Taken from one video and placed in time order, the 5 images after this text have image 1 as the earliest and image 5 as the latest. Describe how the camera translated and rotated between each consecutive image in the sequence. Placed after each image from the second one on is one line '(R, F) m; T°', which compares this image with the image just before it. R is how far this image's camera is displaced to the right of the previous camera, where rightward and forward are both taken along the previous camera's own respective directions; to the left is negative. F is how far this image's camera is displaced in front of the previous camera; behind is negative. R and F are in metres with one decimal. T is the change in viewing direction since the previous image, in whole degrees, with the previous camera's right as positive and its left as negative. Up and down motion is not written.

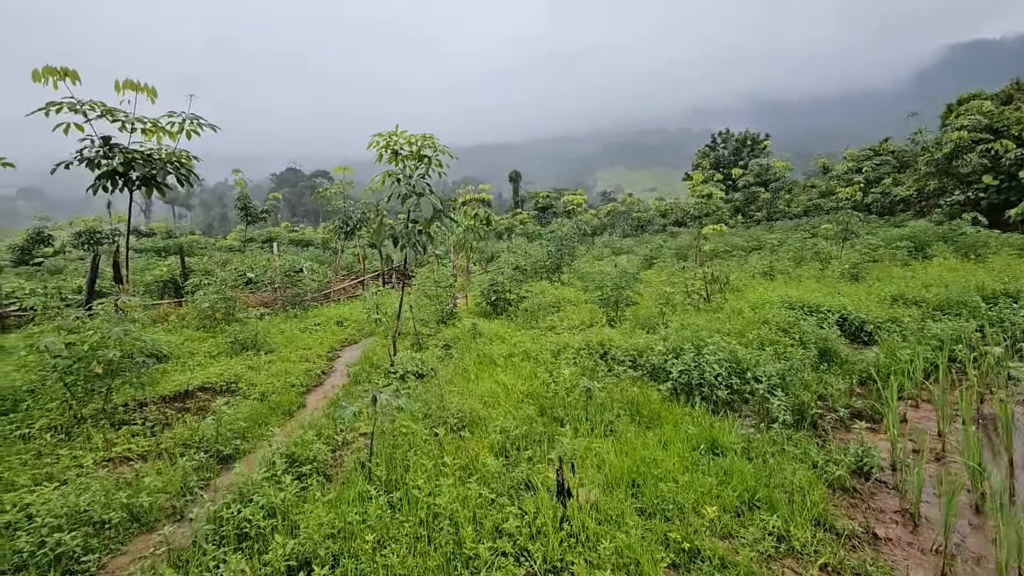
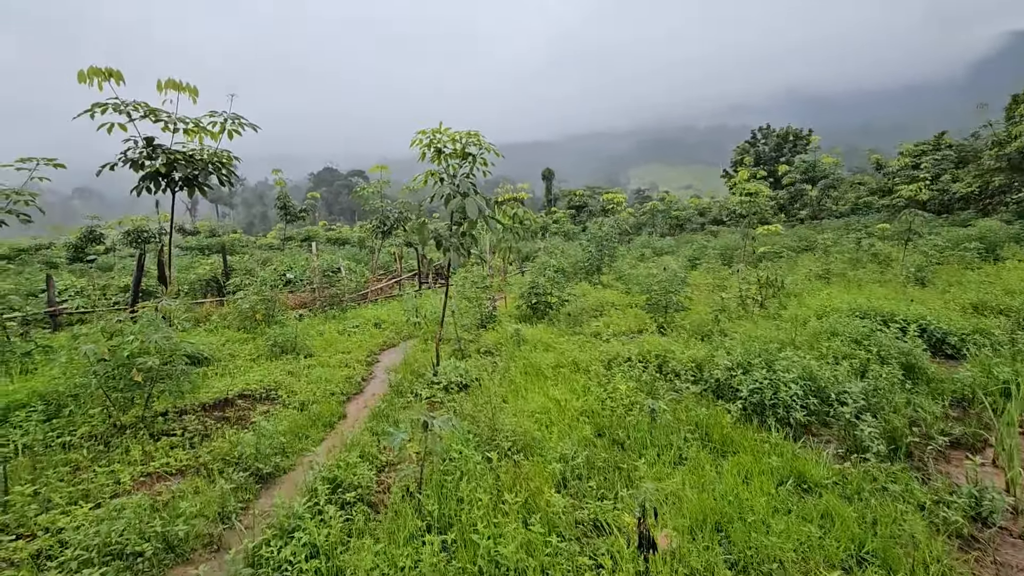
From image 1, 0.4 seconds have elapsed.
(-0.2, +0.3) m; -4°
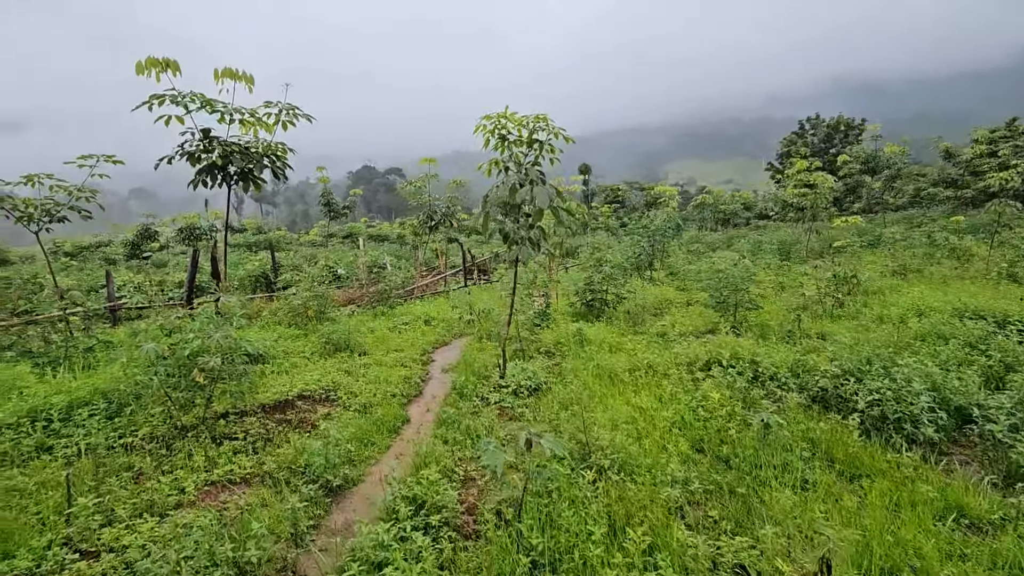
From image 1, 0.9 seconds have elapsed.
(-0.3, +0.4) m; -4°
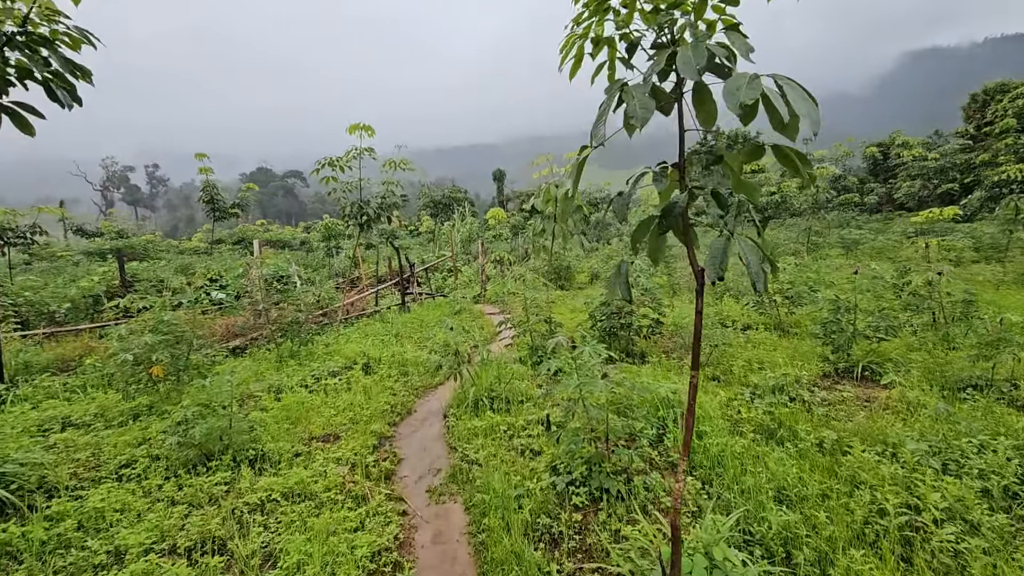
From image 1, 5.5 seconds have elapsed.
(-0.9, +3.0) m; +10°
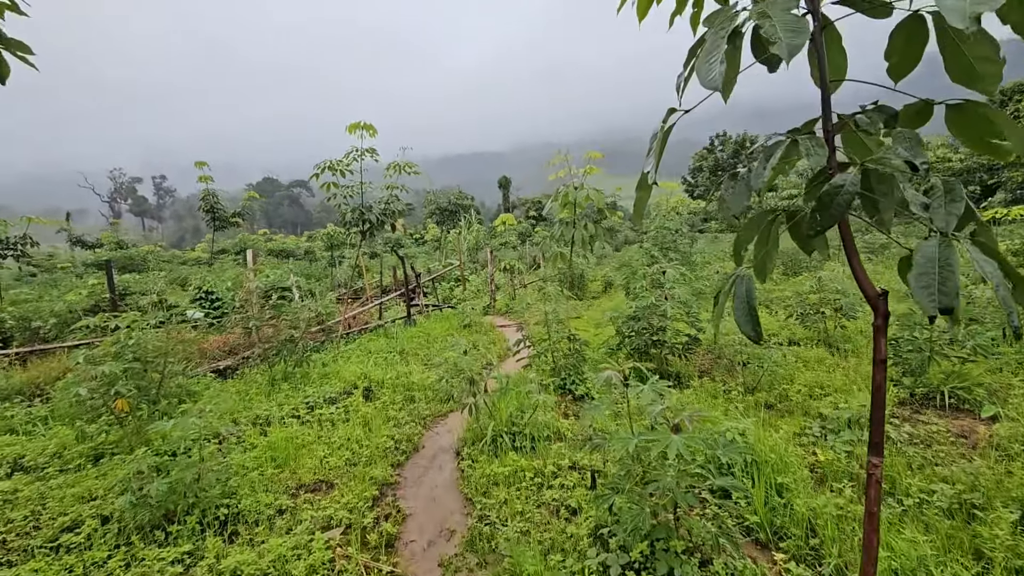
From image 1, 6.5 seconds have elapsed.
(-0.1, +0.6) m; -1°
